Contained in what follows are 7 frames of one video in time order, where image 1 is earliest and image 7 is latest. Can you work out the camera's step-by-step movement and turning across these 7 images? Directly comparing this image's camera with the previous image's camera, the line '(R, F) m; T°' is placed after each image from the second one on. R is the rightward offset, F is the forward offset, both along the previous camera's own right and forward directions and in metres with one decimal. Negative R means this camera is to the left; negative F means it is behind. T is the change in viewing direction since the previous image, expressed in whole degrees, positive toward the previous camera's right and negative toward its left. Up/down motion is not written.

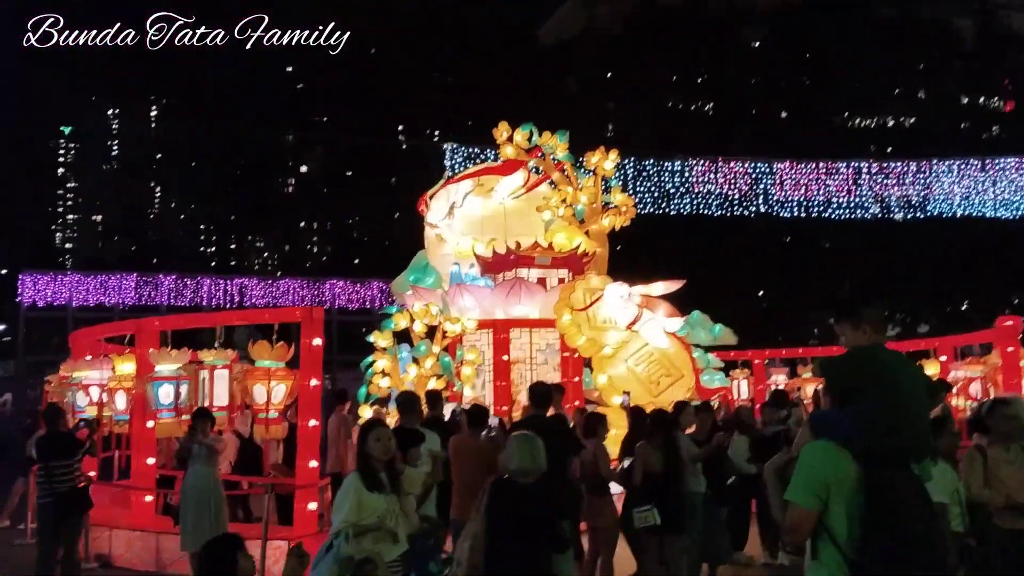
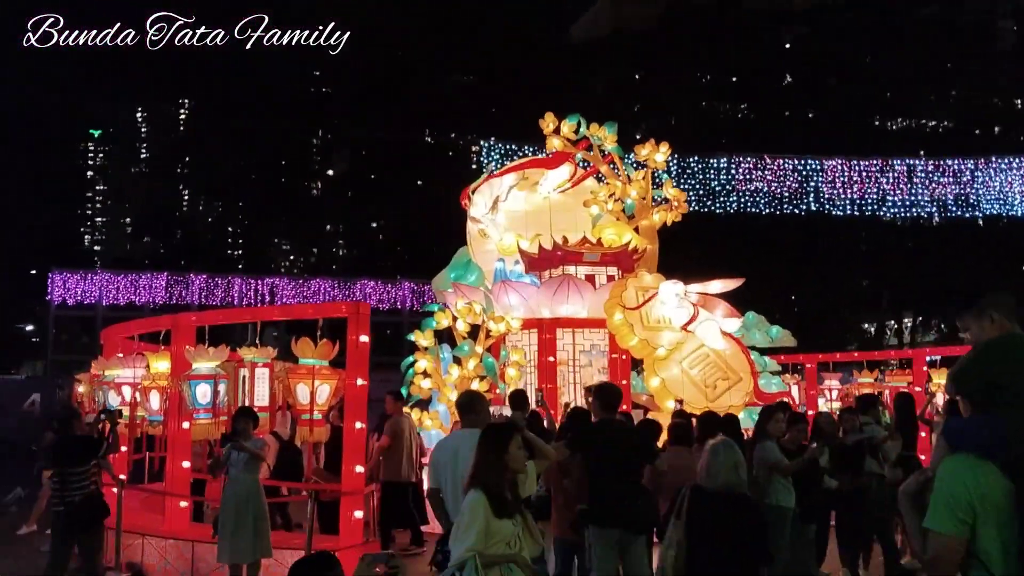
(-0.3, +0.6) m; -1°
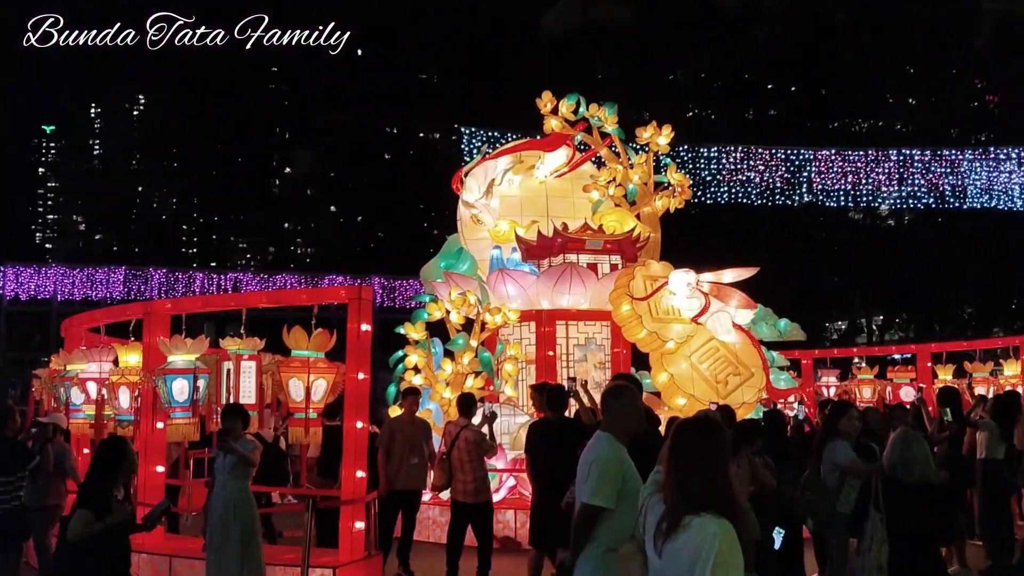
(-0.5, +0.8) m; +2°
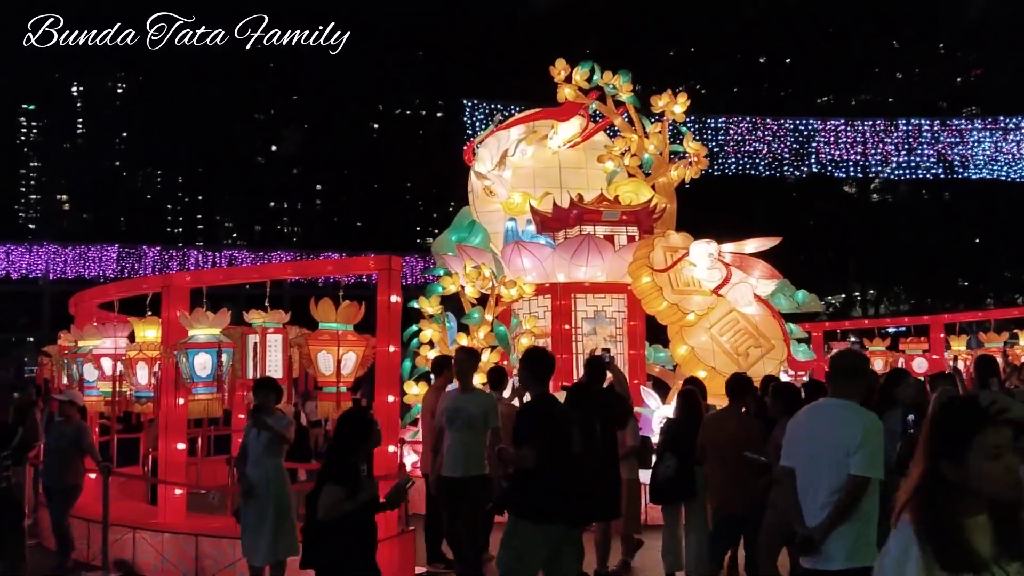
(-0.4, +0.2) m; +1°
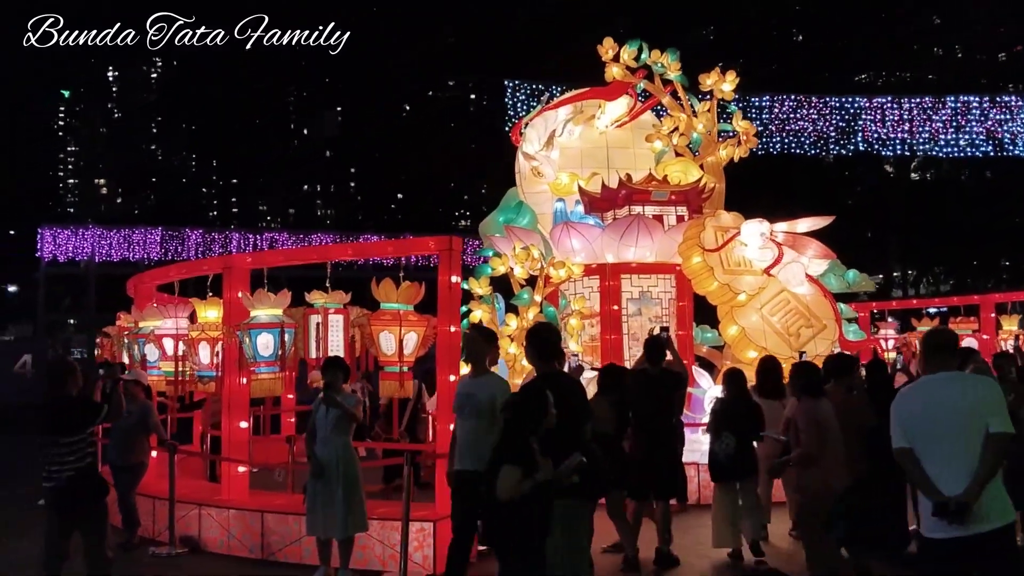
(-0.2, 0.0) m; -2°
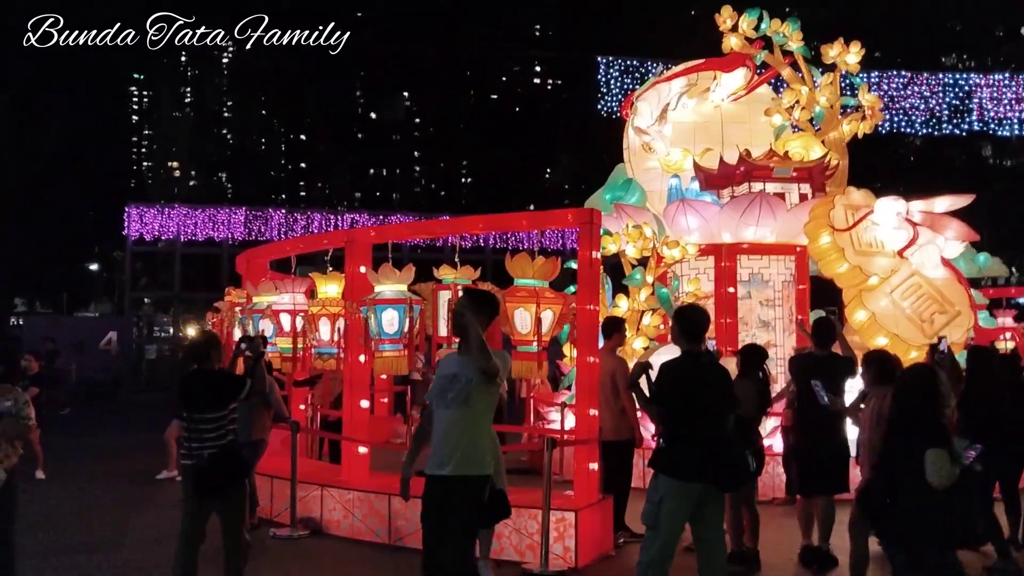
(-0.6, +0.4) m; -4°
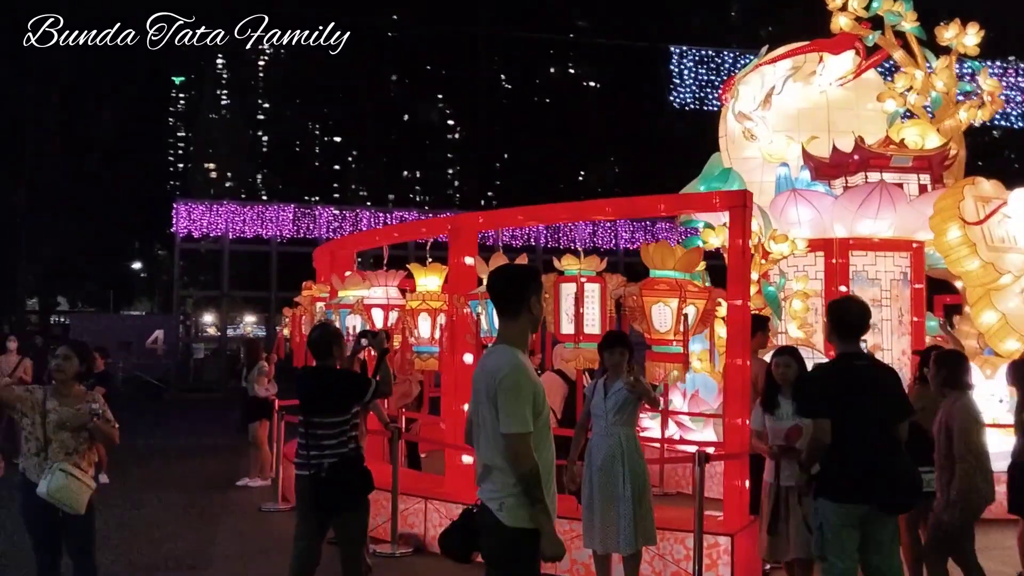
(-0.7, +0.7) m; -2°
